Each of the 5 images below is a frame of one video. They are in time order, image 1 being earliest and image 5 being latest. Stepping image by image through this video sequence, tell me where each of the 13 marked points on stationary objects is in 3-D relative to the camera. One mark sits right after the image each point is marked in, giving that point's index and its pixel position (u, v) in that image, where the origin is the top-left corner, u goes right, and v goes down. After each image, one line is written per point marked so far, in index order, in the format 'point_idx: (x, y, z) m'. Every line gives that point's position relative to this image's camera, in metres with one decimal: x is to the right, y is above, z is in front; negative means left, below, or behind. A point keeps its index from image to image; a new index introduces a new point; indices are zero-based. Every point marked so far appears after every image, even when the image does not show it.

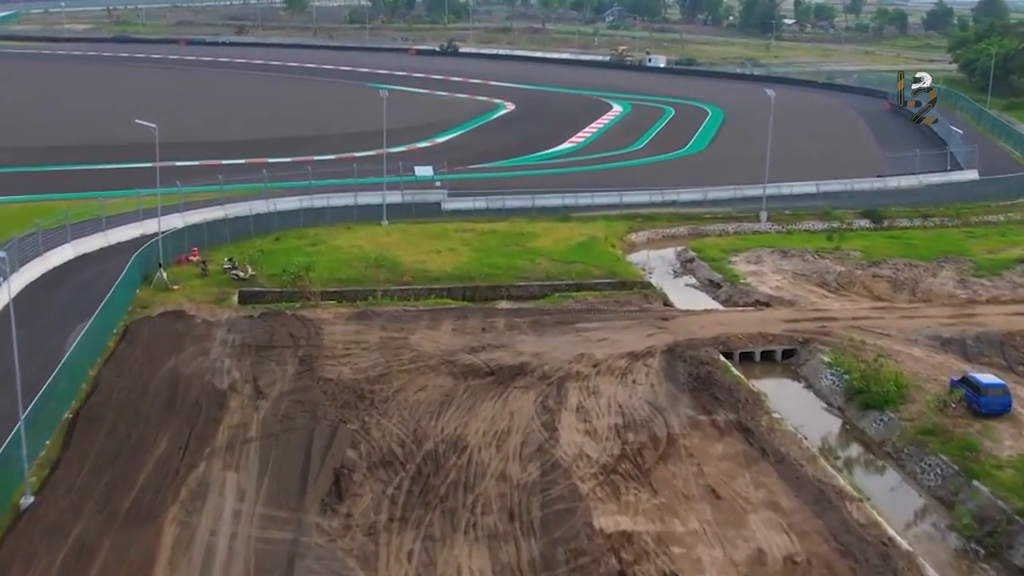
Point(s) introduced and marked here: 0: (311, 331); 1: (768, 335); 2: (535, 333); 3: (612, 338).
0: (-3.0, -0.6, +18.1) m
1: (+3.8, -0.7, +18.2) m
2: (+0.3, -0.7, +18.2) m
3: (+1.5, -0.7, +18.1) m
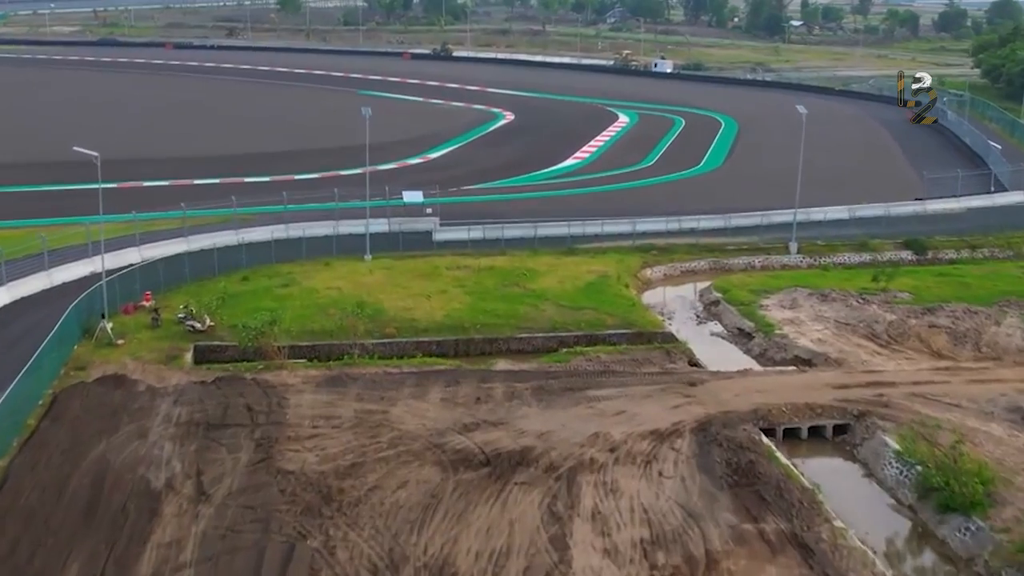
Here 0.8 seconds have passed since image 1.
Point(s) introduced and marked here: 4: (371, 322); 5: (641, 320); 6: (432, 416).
0: (-3.0, -1.4, +15.2) m
1: (+3.8, -1.5, +15.3) m
2: (+0.3, -1.4, +15.3) m
3: (+1.5, -1.5, +15.2) m
4: (-2.1, -0.5, +18.4) m
5: (+2.0, -0.5, +18.9) m
6: (-1.0, -1.5, +14.9) m
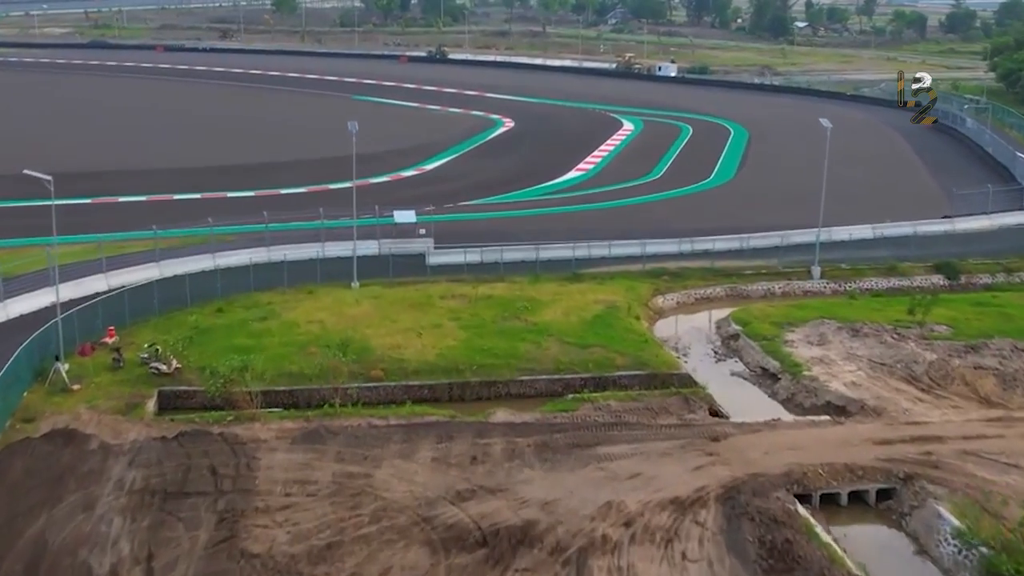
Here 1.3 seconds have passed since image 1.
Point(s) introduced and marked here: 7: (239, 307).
0: (-3.0, -1.9, +13.5) m
1: (+3.8, -2.0, +13.5) m
2: (+0.3, -1.9, +13.5) m
3: (+1.5, -2.0, +13.4) m
4: (-2.1, -1.0, +16.6) m
5: (+2.0, -1.0, +17.1) m
6: (-1.0, -2.0, +13.1) m
7: (-4.3, -0.3, +19.2) m
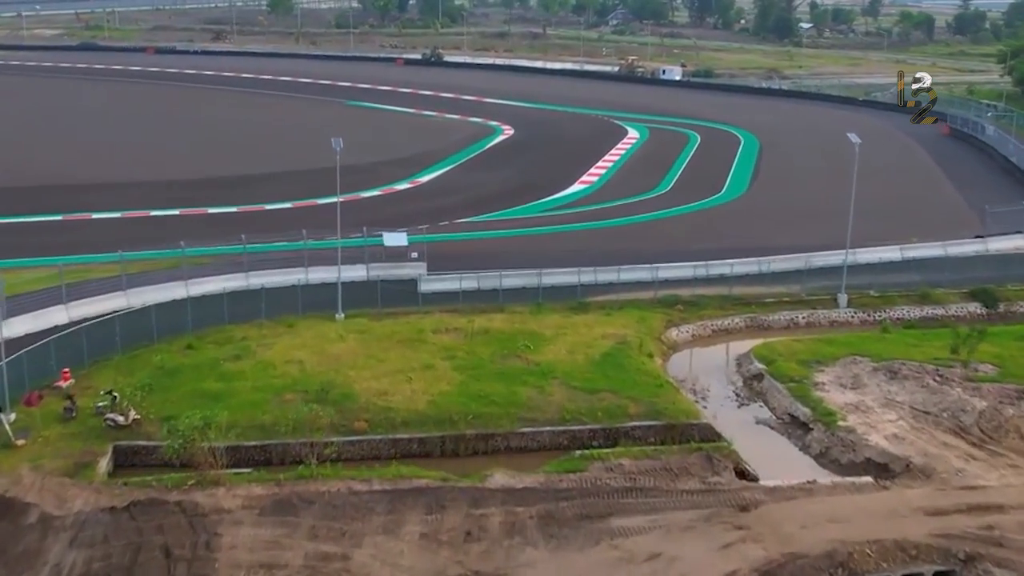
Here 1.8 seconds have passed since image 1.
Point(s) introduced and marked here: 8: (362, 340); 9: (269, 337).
0: (-3.0, -2.4, +11.7) m
1: (+3.8, -2.4, +11.7) m
2: (+0.3, -2.4, +11.7) m
3: (+1.5, -2.5, +11.6) m
4: (-2.1, -1.5, +14.8) m
5: (+2.0, -1.5, +15.3) m
6: (-1.0, -2.5, +11.3) m
7: (-4.3, -0.8, +17.4) m
8: (-2.1, -0.7, +17.4) m
9: (-3.5, -0.7, +17.7) m
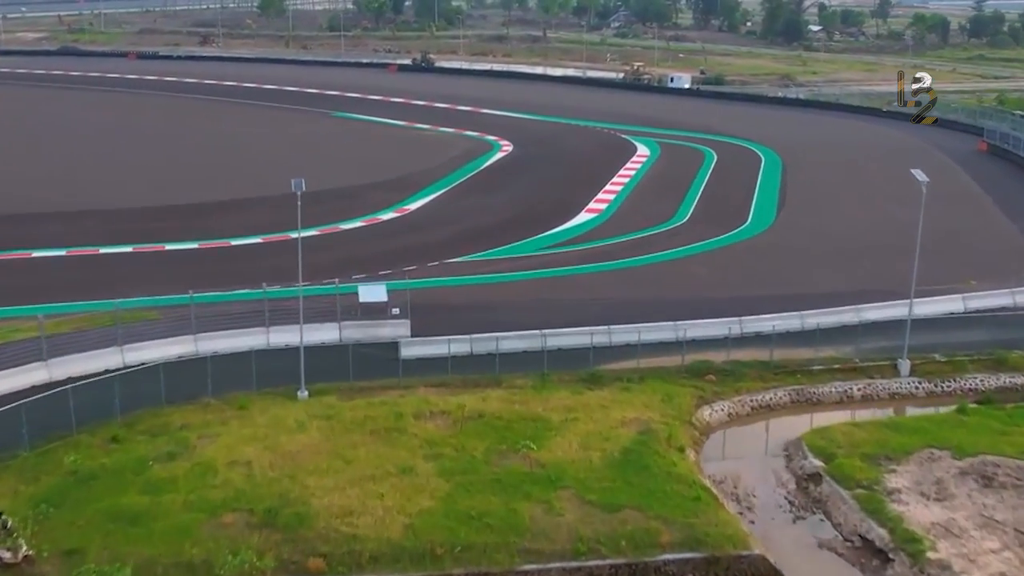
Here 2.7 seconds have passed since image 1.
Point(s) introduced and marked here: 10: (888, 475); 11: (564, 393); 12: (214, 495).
0: (-3.0, -3.3, +8.4) m
1: (+3.8, -3.3, +8.5) m
2: (+0.3, -3.3, +8.5) m
3: (+1.5, -3.4, +8.4) m
4: (-2.1, -2.4, +11.6) m
5: (+2.0, -2.3, +12.1) m
6: (-1.0, -3.4, +8.1) m
7: (-4.3, -1.7, +14.2) m
8: (-2.1, -1.6, +14.2) m
9: (-3.5, -1.6, +14.5) m
10: (+4.1, -2.0, +13.5) m
11: (+0.7, -1.3, +15.6) m
12: (-3.0, -2.1, +12.5) m
